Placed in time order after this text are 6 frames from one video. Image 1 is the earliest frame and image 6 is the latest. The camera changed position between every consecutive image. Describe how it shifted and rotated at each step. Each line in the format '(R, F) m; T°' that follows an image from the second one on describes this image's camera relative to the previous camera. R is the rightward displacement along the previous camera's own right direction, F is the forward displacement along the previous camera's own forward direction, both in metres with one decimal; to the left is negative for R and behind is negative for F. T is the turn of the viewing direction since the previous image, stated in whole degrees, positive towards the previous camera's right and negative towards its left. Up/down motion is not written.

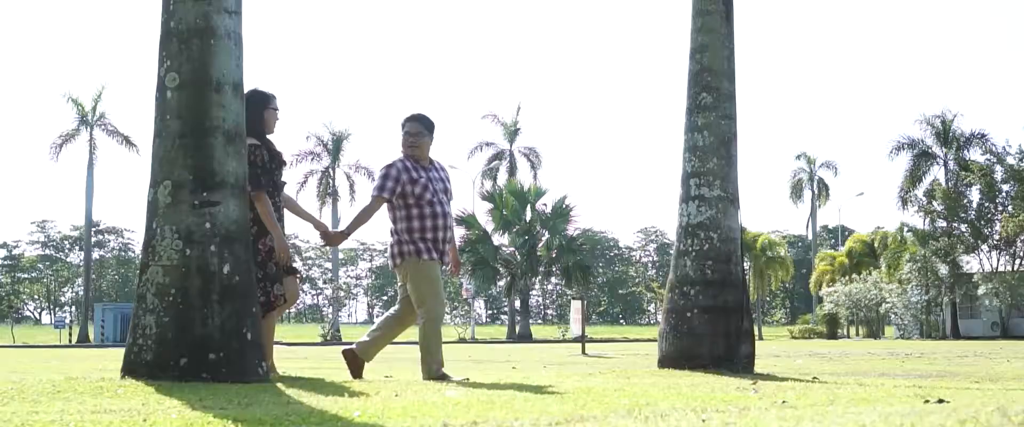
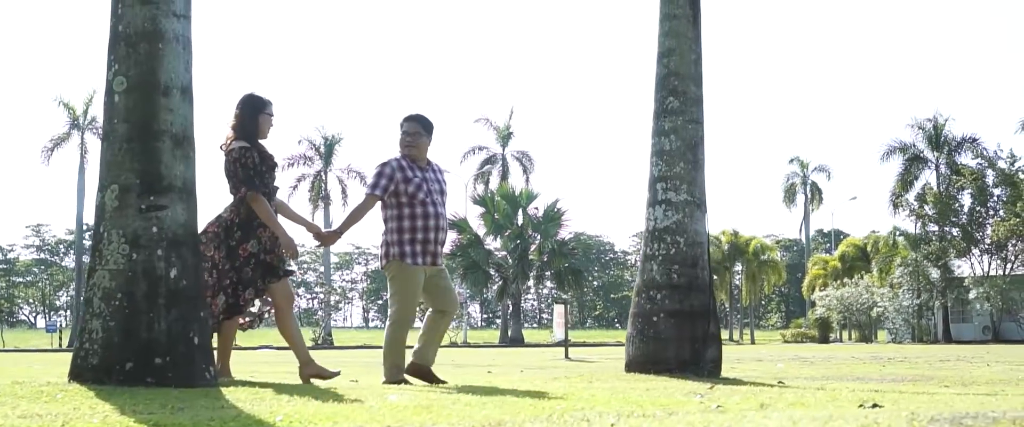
(+0.3, 0.0) m; 0°
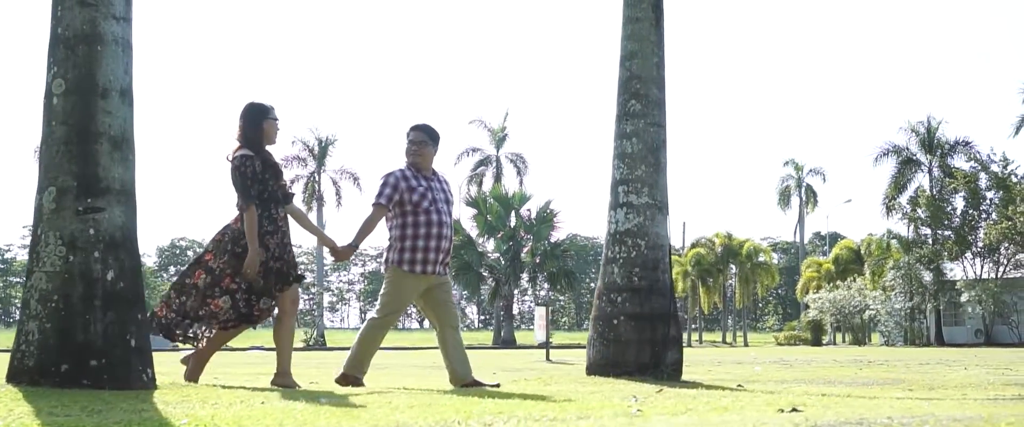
(+0.3, 0.0) m; 0°
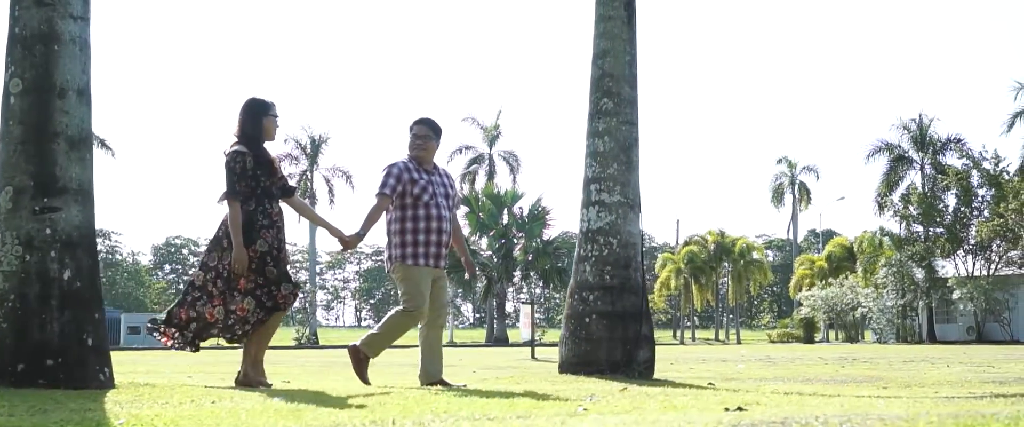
(+0.2, 0.0) m; 0°
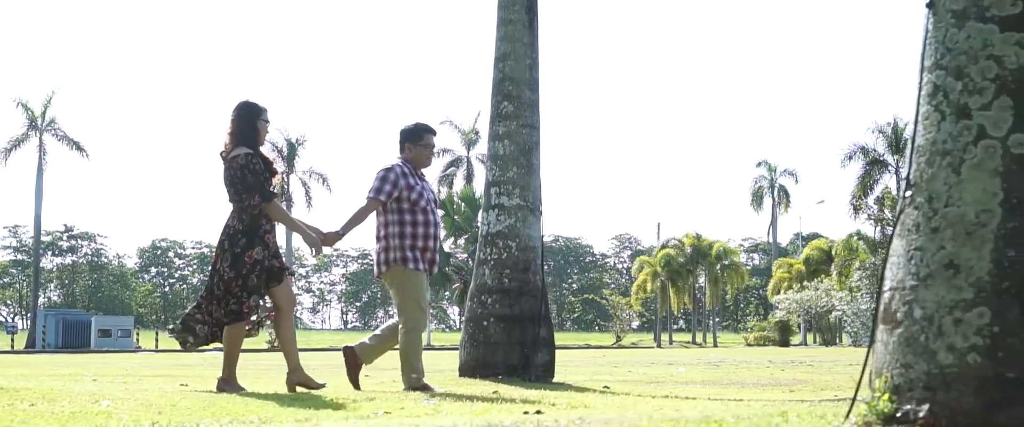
(+0.8, 0.0) m; 0°
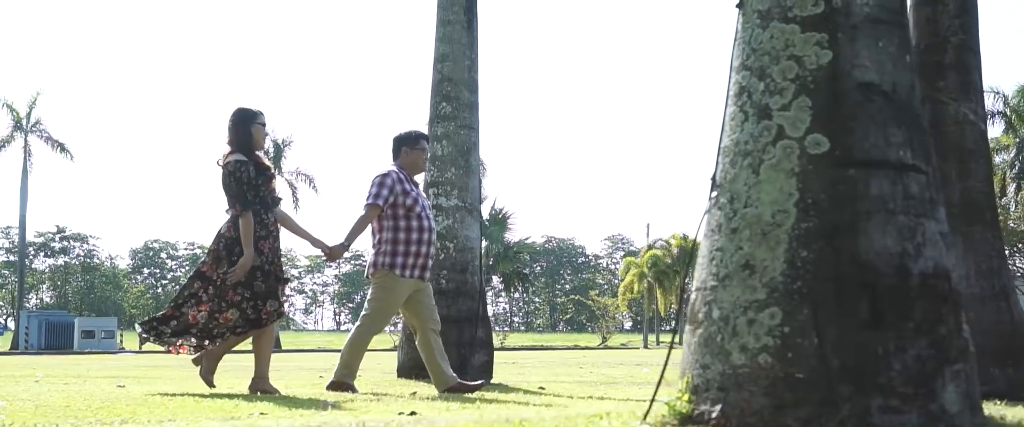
(+0.5, 0.0) m; 0°
